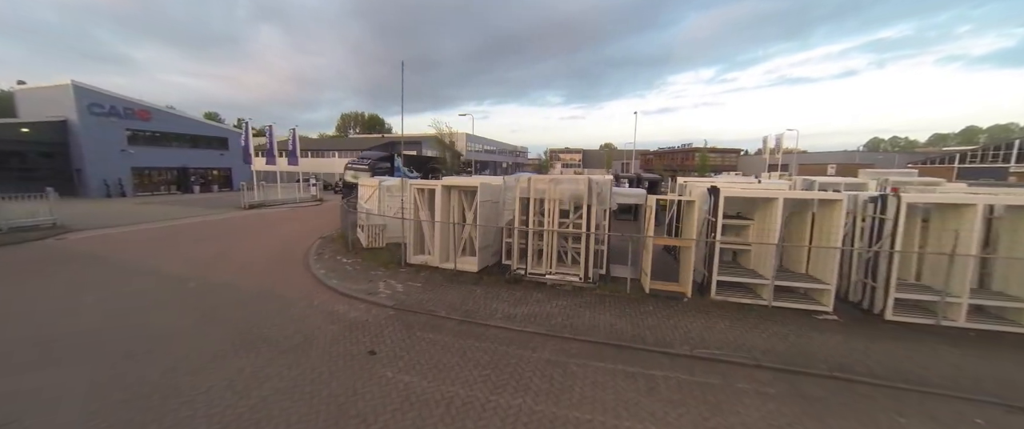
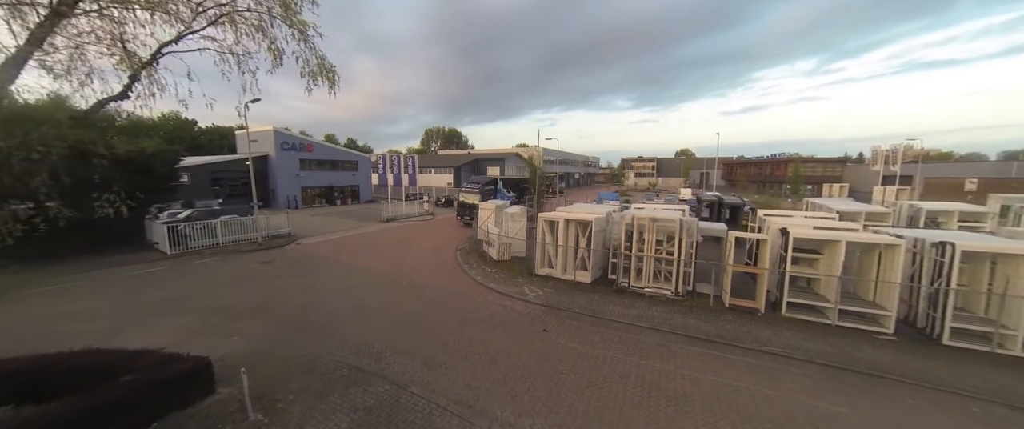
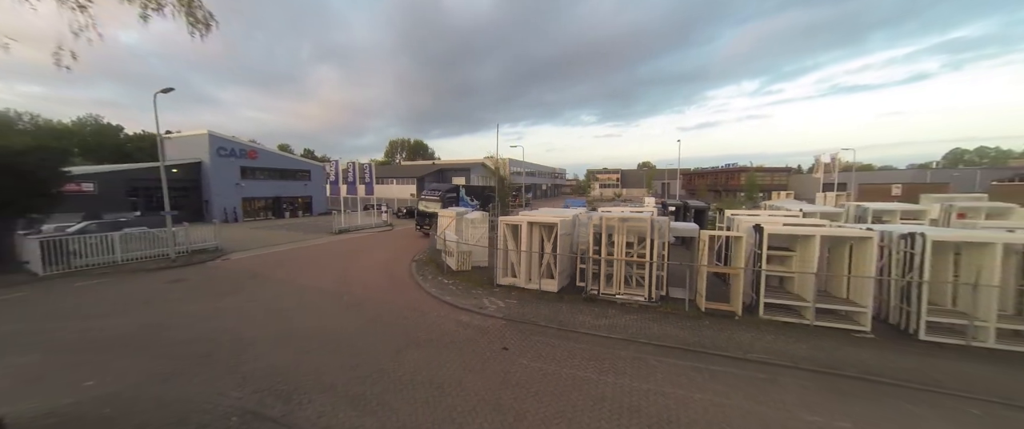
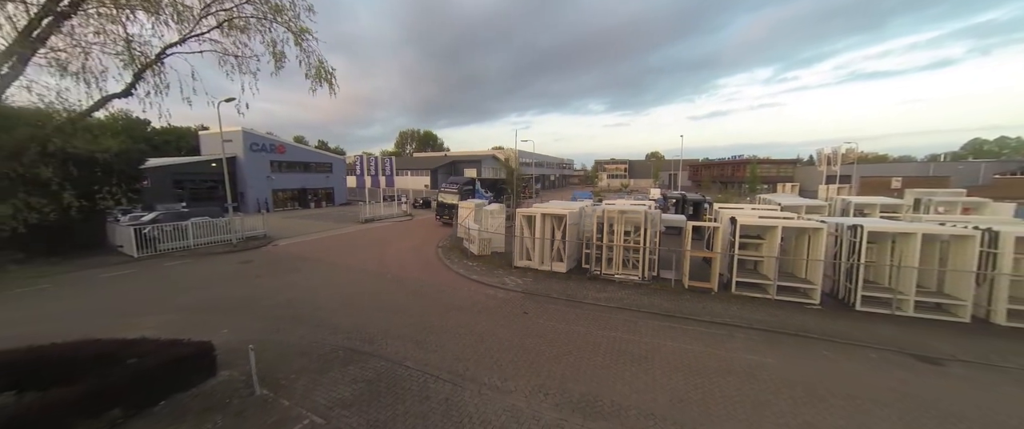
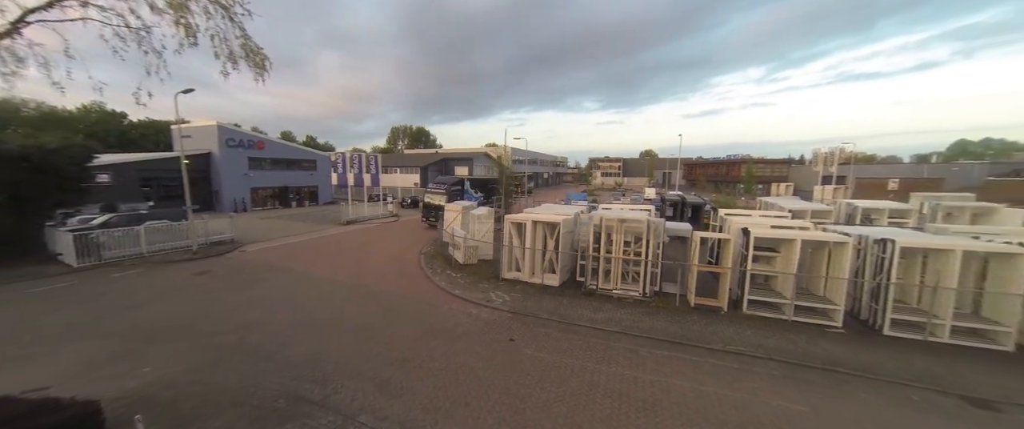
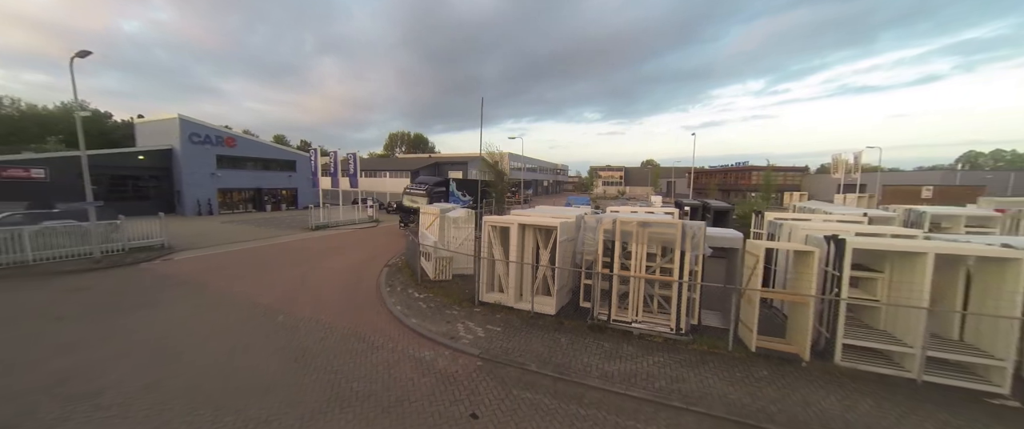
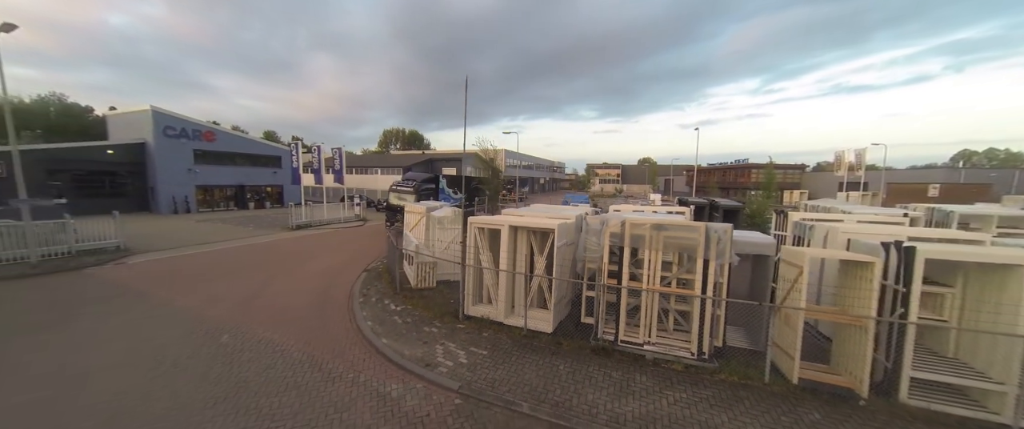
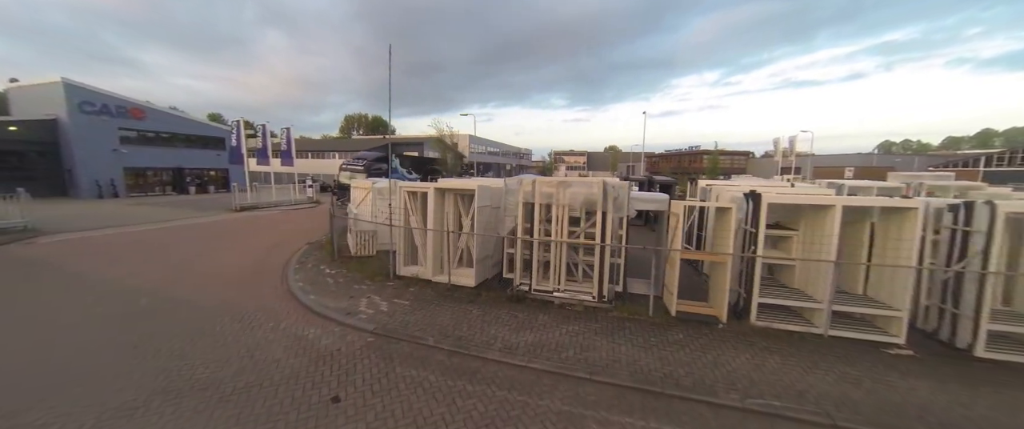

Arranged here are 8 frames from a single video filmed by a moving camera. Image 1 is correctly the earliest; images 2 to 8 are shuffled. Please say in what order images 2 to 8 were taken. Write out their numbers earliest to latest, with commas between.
8, 7, 6, 3, 4, 2, 5
